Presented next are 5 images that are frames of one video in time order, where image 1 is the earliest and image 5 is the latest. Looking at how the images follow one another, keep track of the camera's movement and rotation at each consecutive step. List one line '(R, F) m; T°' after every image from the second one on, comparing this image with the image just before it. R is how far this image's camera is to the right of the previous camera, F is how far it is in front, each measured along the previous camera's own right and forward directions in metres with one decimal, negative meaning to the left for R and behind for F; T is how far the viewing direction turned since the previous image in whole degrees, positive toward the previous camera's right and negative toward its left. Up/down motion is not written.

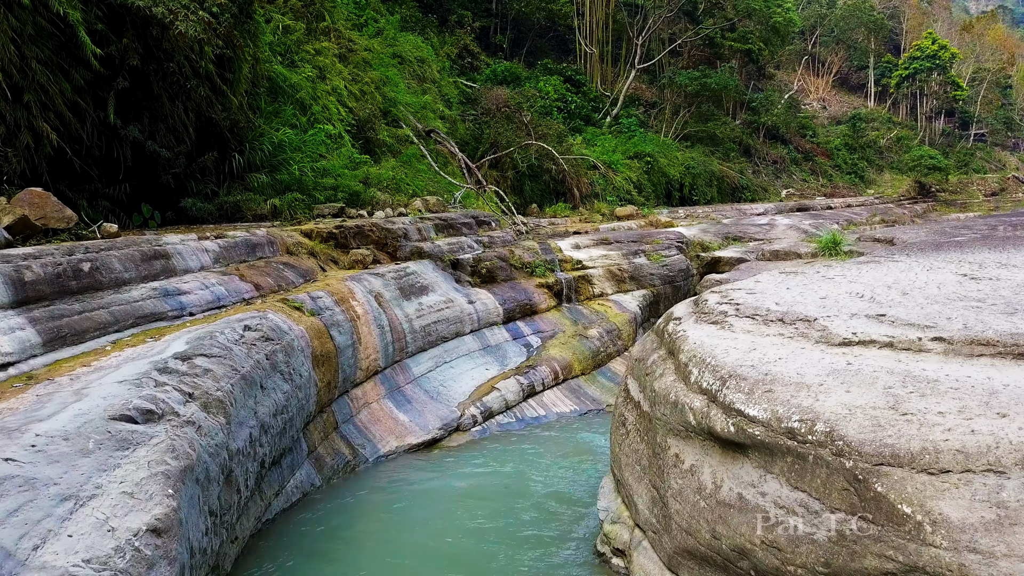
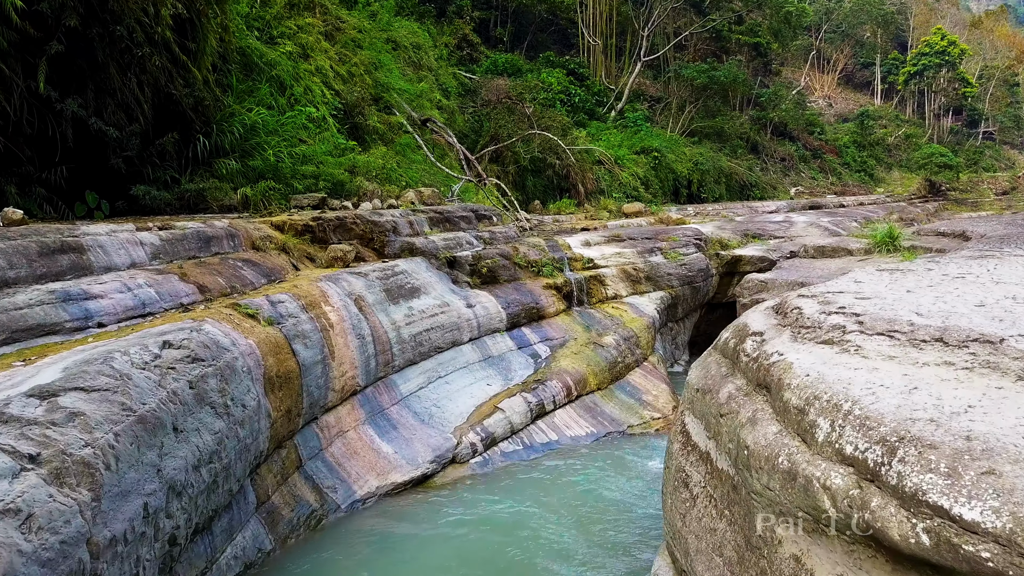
(0.0, +1.0) m; 0°
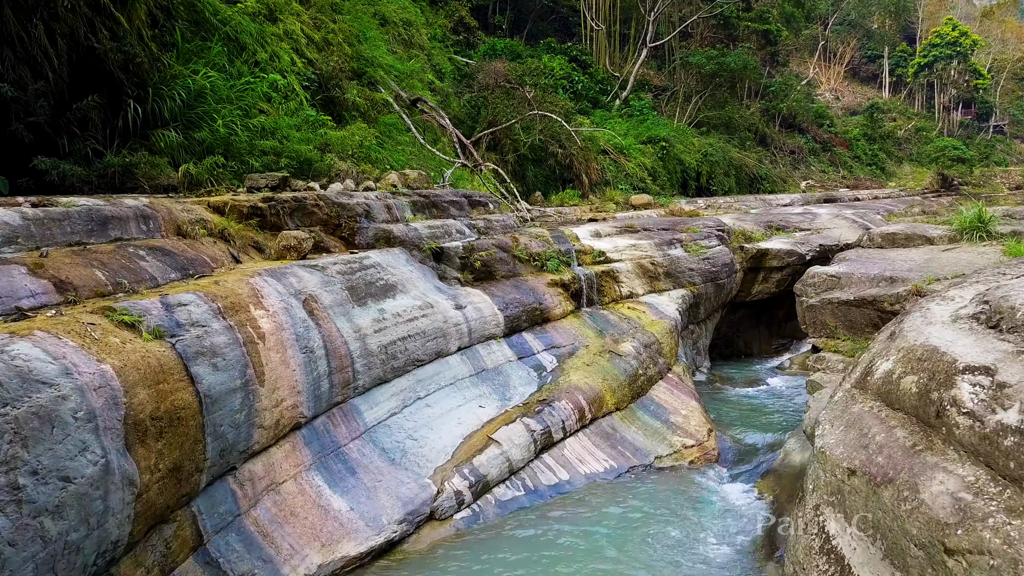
(0.0, +1.2) m; 0°
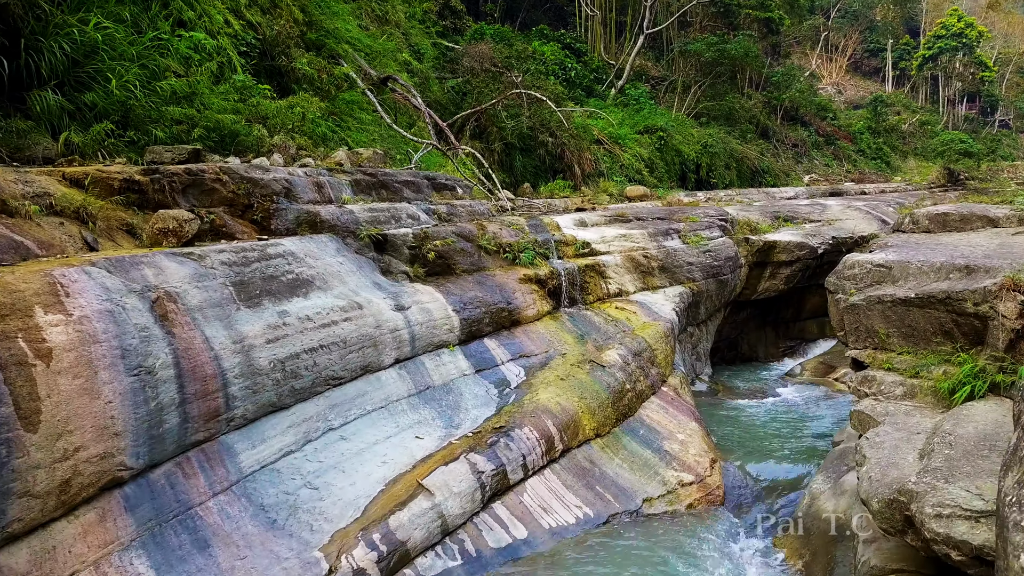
(+0.2, +1.1) m; 0°
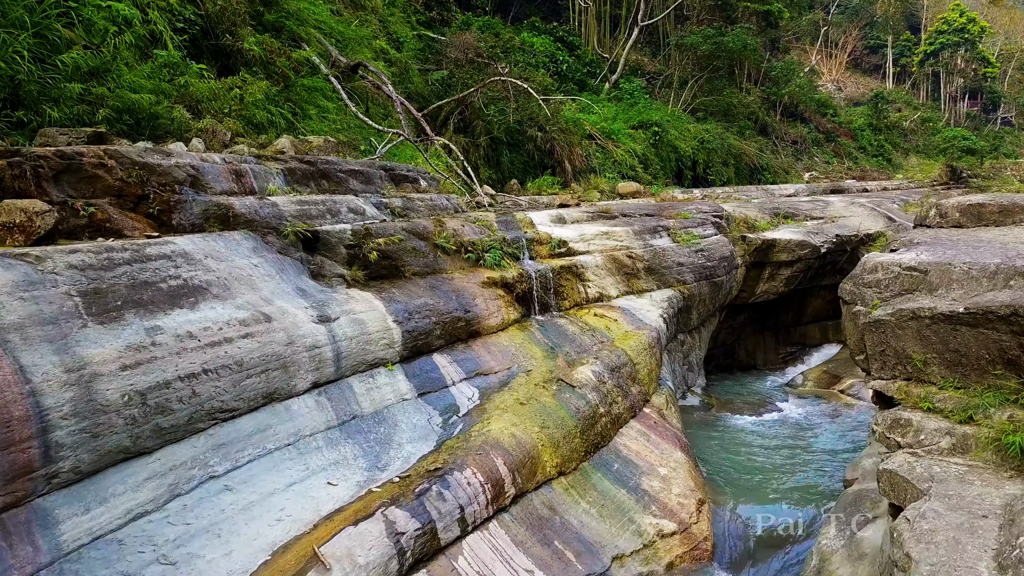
(+0.2, +0.7) m; 0°
